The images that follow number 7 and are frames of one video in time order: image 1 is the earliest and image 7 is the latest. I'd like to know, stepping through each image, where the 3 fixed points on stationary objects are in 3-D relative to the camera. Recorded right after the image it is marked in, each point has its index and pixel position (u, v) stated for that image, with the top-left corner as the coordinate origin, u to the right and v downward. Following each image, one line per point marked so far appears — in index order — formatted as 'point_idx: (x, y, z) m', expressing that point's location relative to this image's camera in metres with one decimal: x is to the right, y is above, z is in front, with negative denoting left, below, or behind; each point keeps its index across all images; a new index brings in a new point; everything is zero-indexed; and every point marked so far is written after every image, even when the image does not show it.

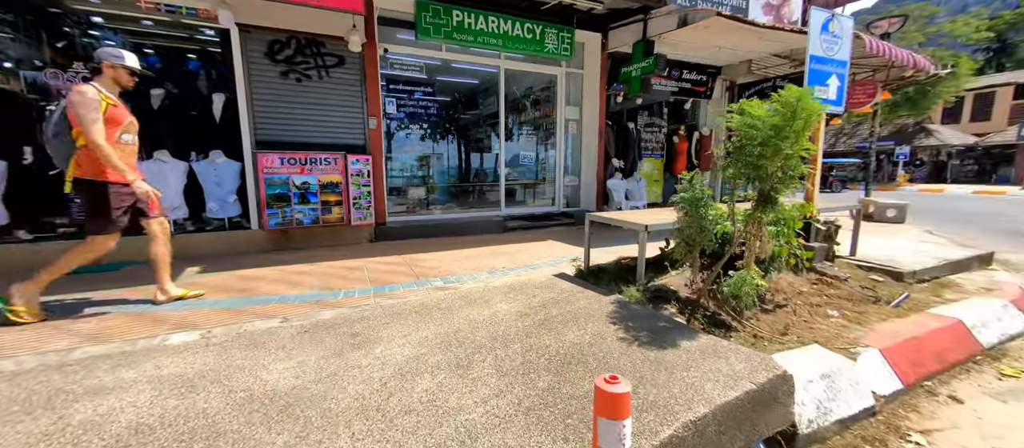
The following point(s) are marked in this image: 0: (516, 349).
0: (0.0, -0.7, +2.2) m
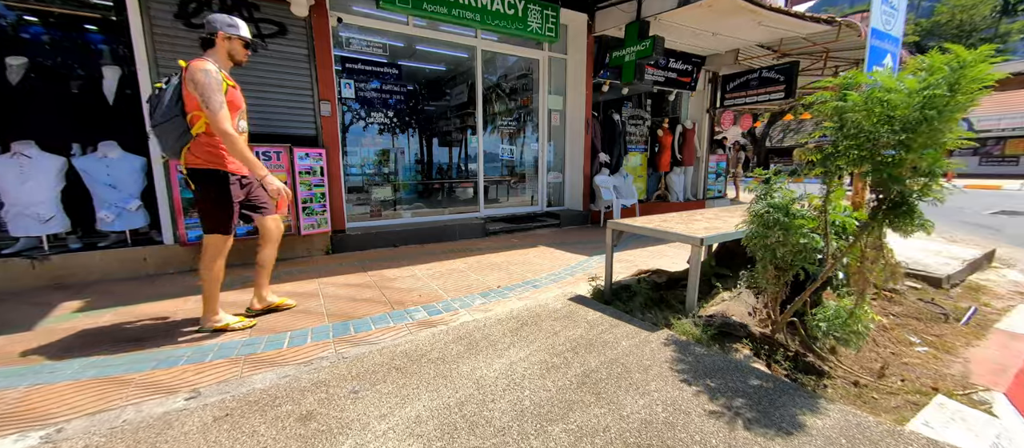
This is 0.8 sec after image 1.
0: (+0.2, -0.8, +1.4) m
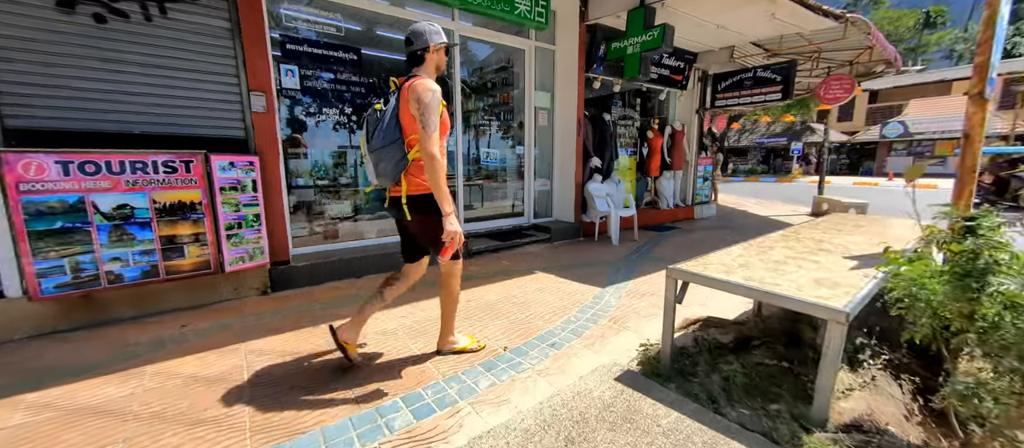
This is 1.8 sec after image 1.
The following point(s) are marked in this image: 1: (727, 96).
0: (+0.4, -1.0, +0.6) m
1: (+4.0, +2.4, +7.4) m
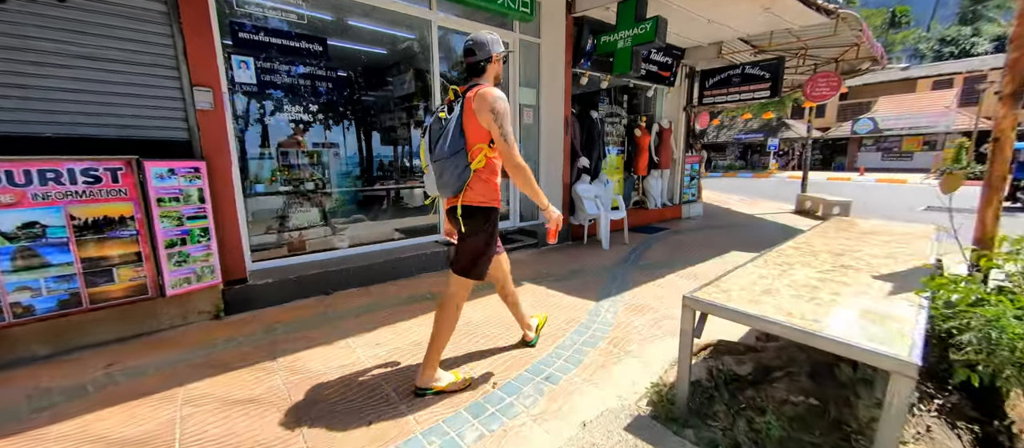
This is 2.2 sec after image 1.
0: (+0.4, -1.1, +0.4) m
1: (+3.7, +2.4, +7.3) m
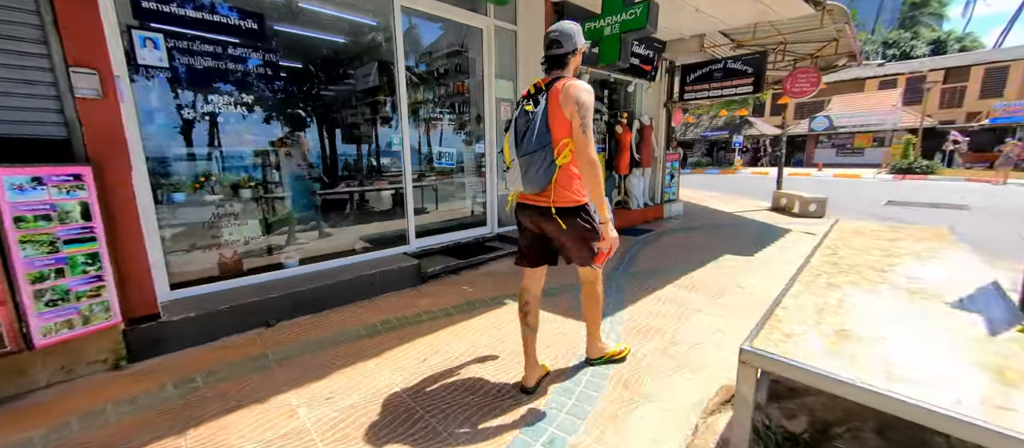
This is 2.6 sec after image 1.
0: (+0.5, -1.2, -0.1) m
1: (+3.3, +2.4, +7.0) m
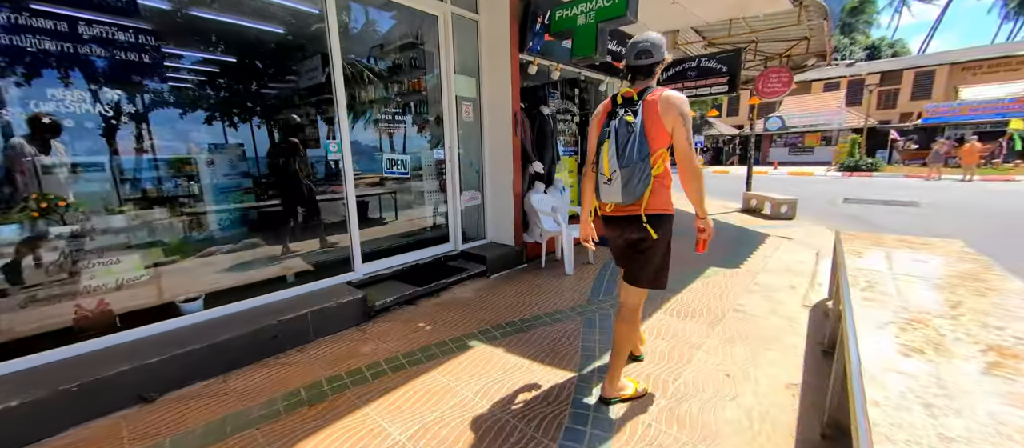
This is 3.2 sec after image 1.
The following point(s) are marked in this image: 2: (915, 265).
0: (+0.6, -1.4, -0.6) m
1: (+2.7, +2.3, +6.7) m
2: (+2.5, -0.3, +2.4) m
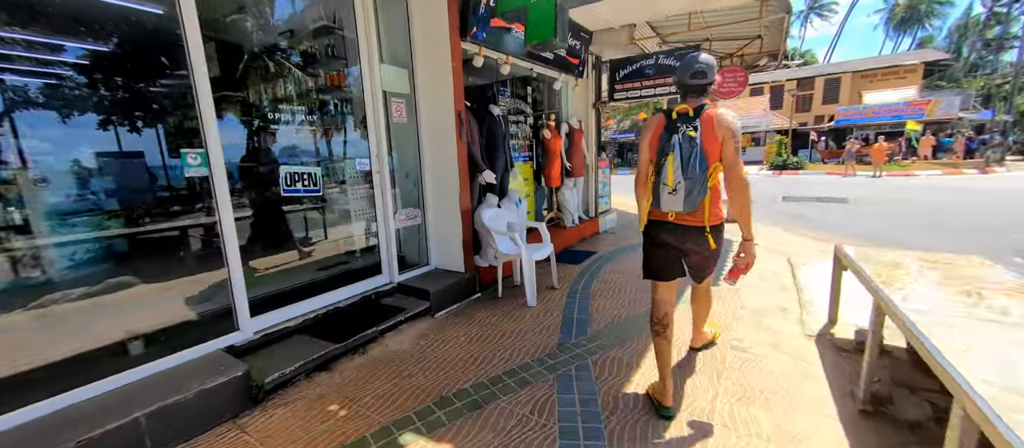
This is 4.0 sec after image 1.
0: (+0.7, -1.5, -1.3) m
1: (+1.8, +2.2, +6.2) m
2: (+2.2, -0.4, +2.0) m
